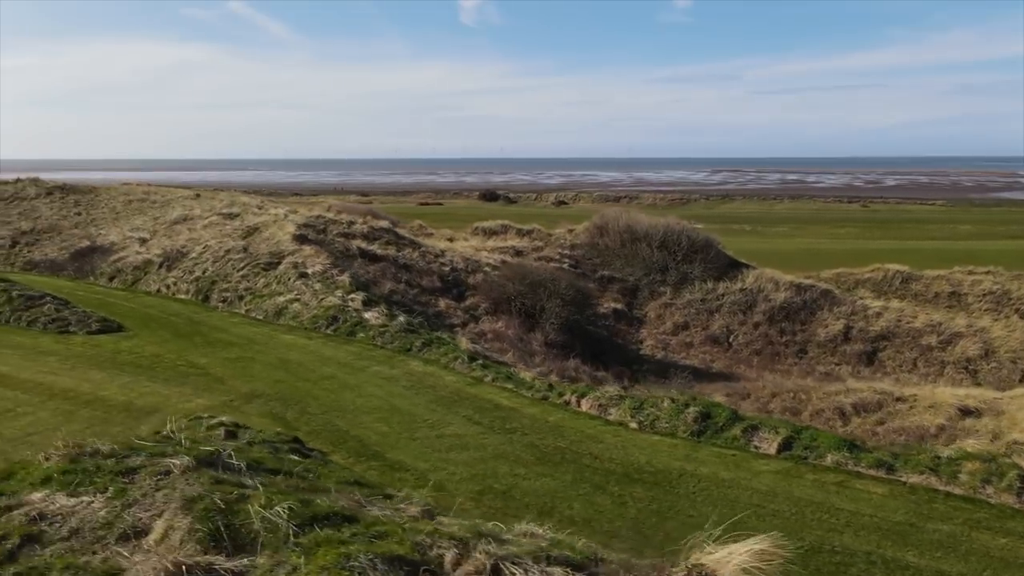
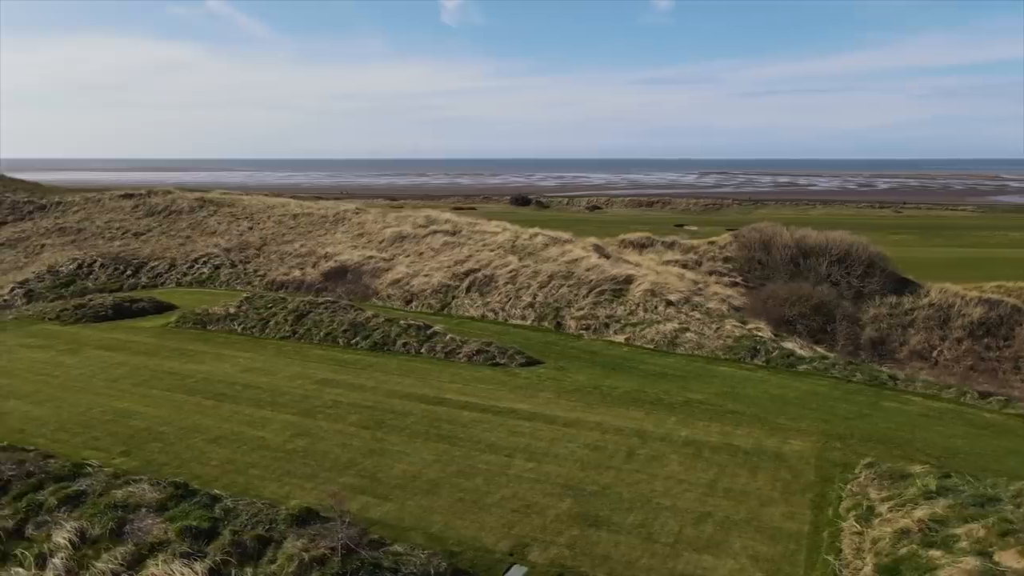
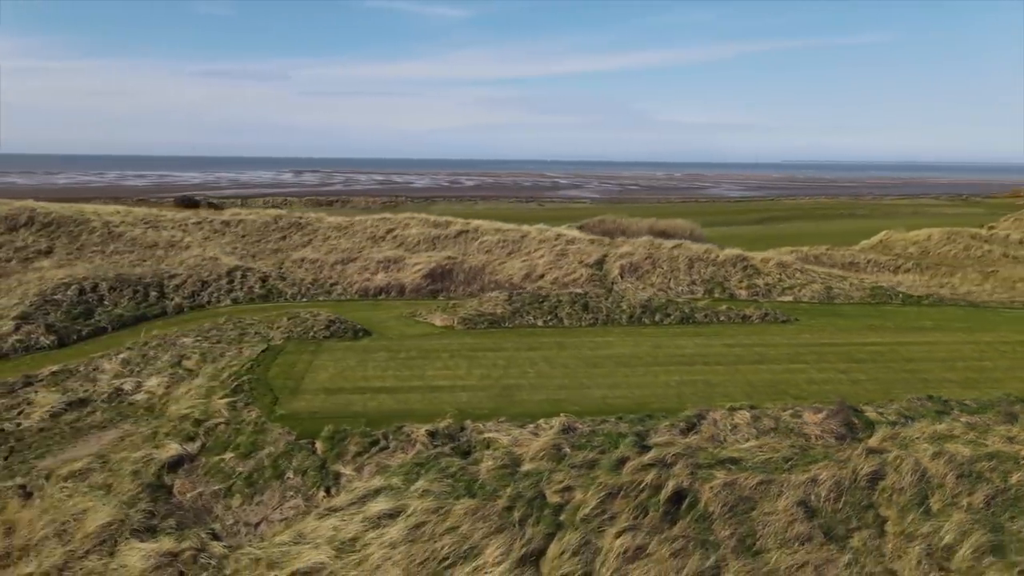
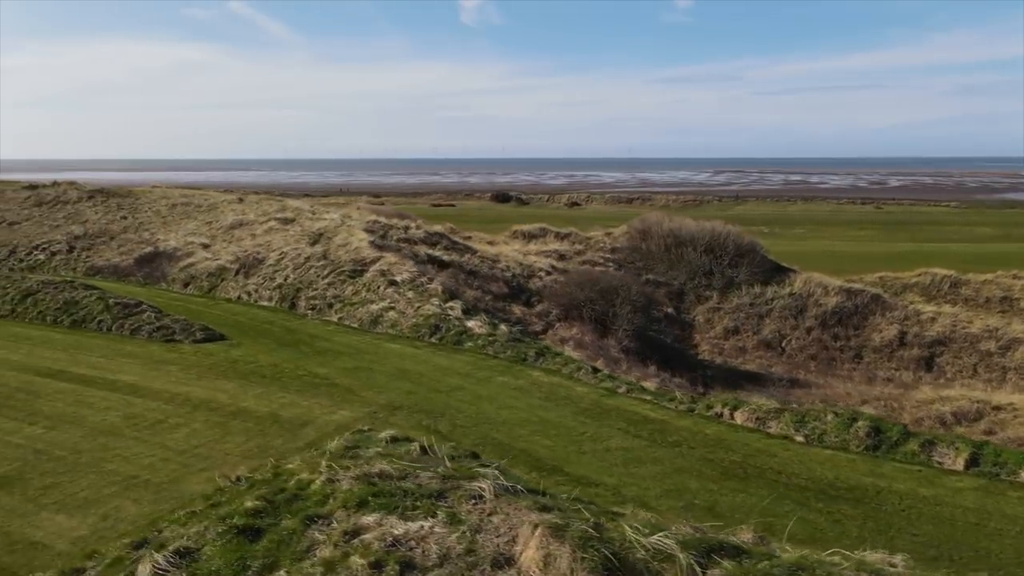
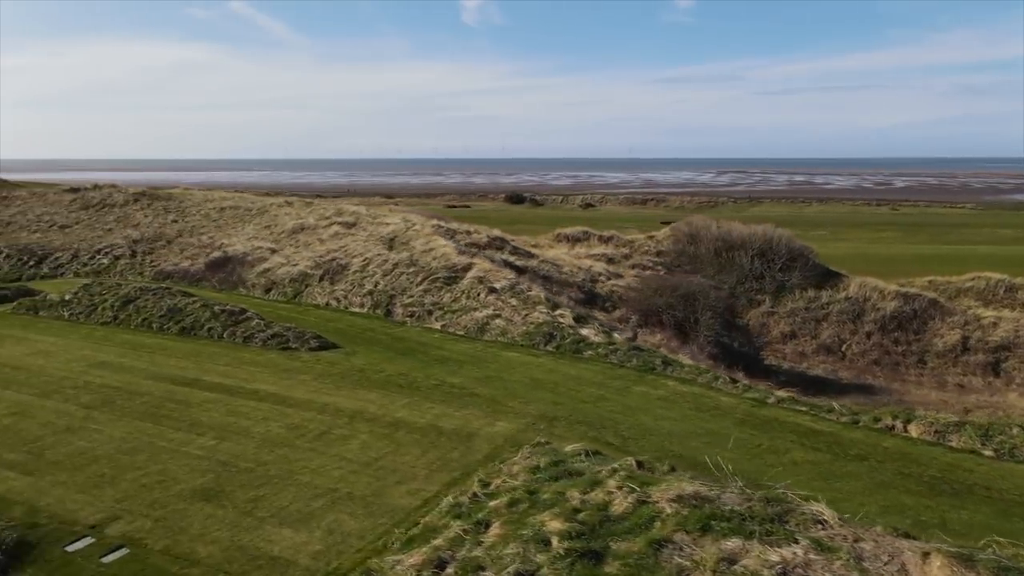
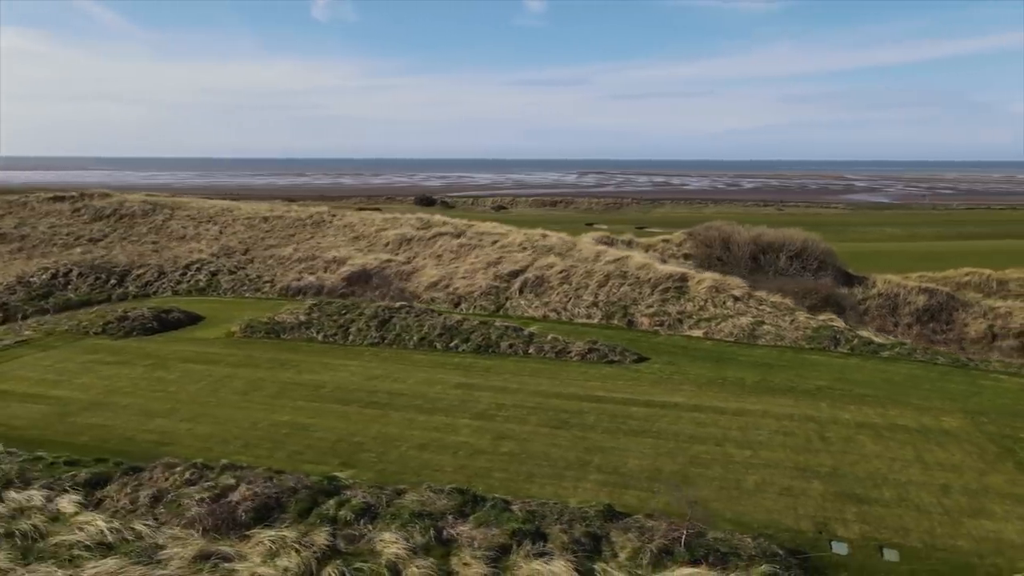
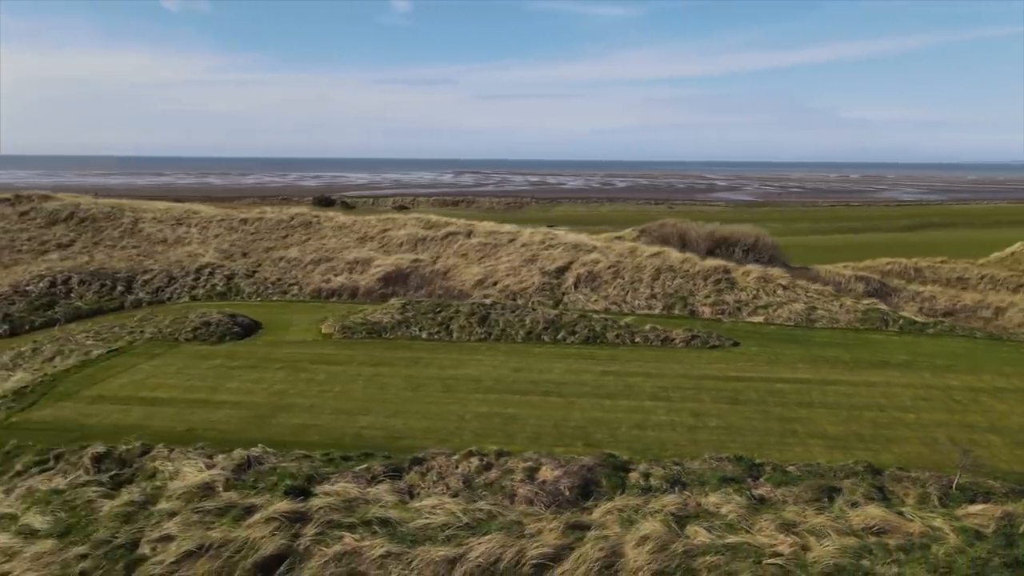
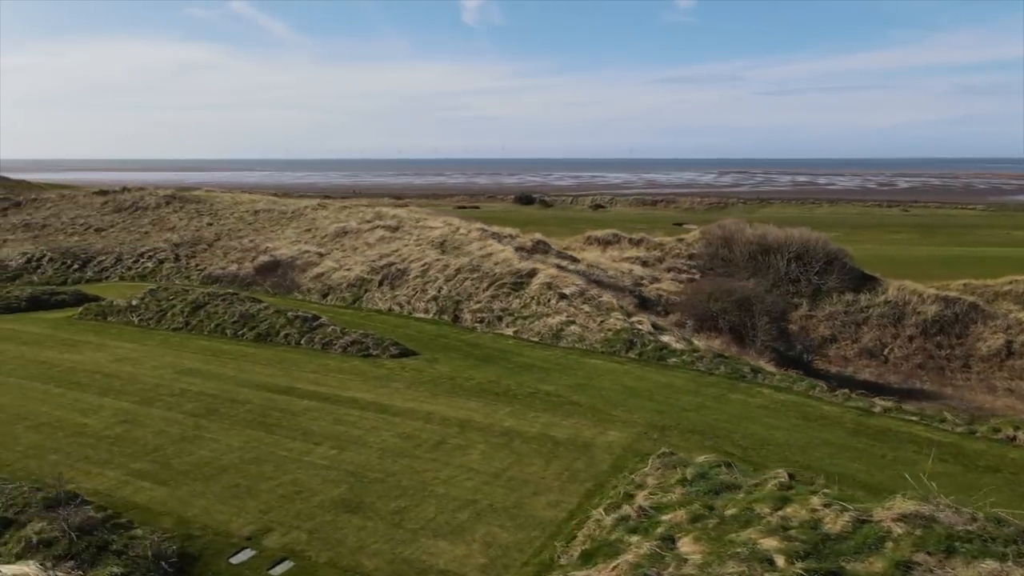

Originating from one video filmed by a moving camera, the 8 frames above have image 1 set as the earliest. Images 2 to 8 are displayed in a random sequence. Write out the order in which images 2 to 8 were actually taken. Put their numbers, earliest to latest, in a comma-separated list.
4, 5, 8, 2, 6, 7, 3
